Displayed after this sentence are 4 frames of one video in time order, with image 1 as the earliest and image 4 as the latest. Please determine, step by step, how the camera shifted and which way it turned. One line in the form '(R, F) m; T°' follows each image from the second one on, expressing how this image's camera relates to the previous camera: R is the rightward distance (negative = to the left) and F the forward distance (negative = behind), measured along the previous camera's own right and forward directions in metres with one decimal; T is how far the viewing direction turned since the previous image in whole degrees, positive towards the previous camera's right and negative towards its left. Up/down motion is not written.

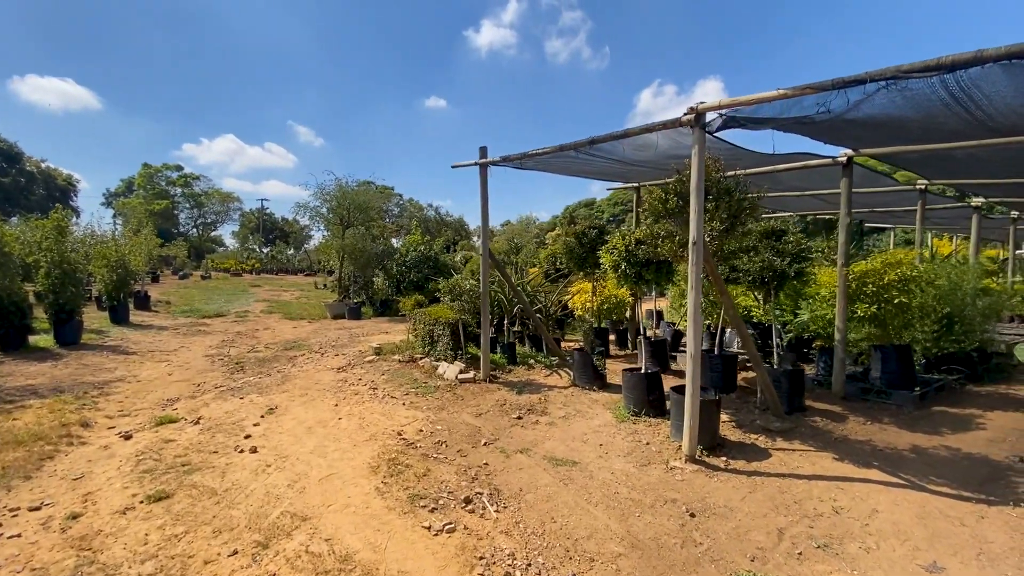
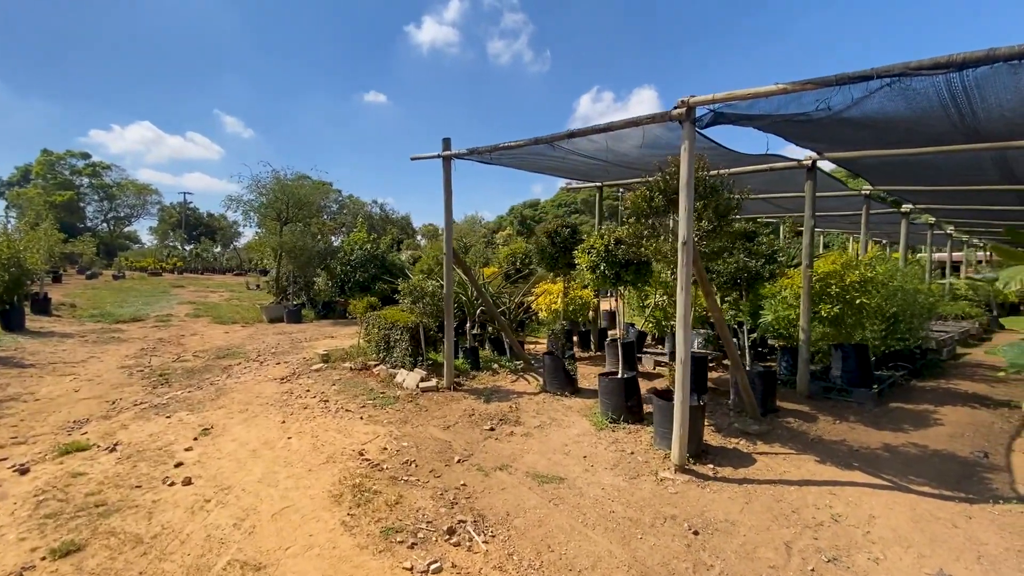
(-0.3, +0.4) m; +7°
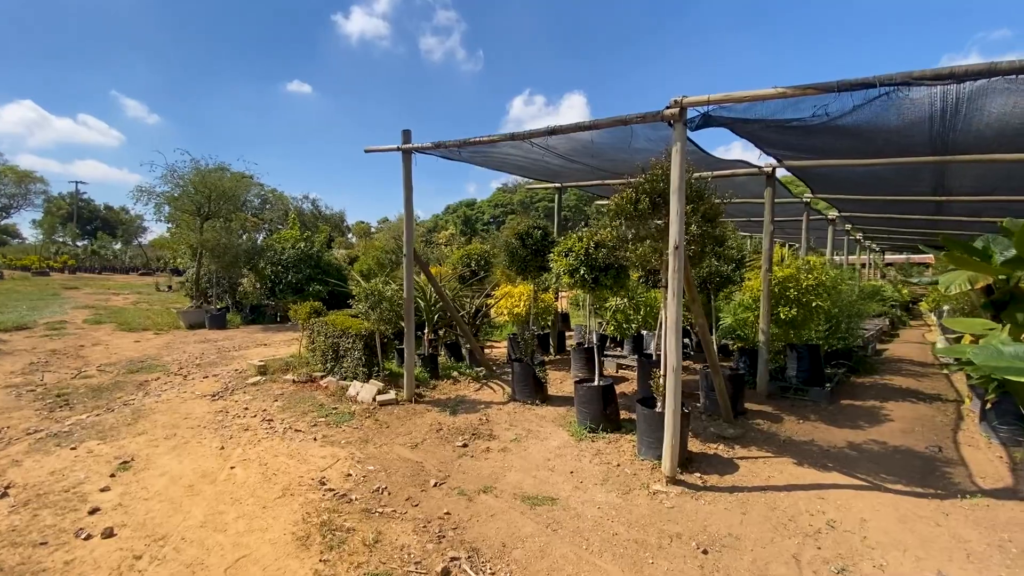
(-0.4, +0.3) m; +8°
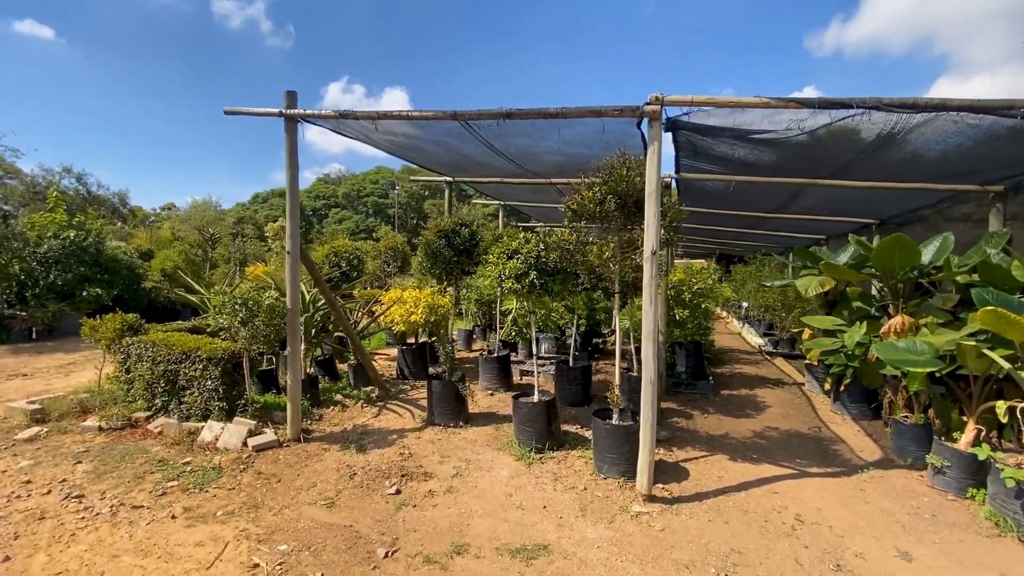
(-0.9, +0.8) m; +21°
